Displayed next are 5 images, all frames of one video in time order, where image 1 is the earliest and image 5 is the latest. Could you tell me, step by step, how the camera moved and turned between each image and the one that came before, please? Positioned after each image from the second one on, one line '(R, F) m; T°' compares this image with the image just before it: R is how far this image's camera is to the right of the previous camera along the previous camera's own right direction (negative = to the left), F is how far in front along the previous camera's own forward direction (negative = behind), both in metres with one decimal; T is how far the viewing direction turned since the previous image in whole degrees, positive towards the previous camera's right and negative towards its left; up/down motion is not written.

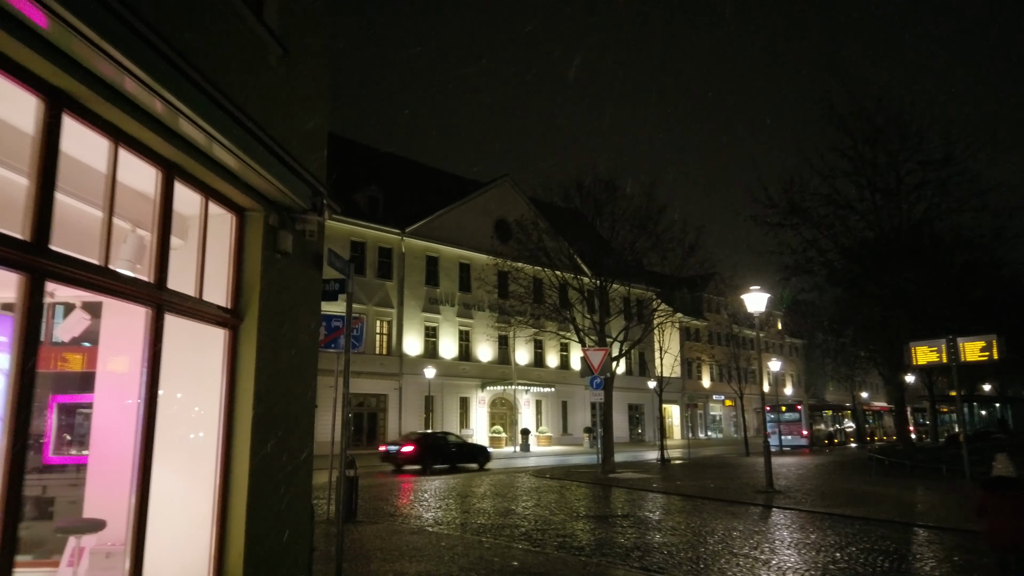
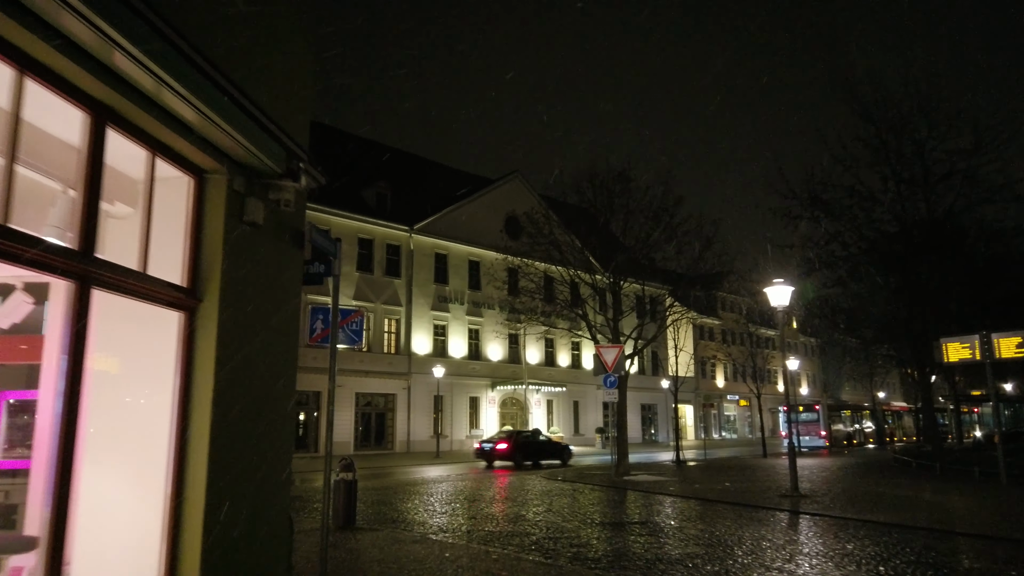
(0.0, +0.8) m; -1°
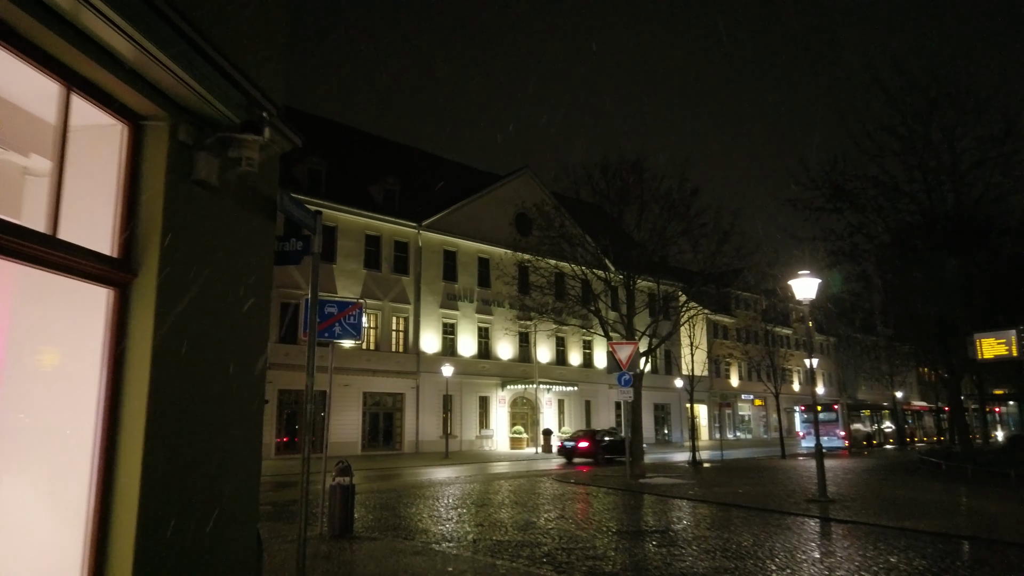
(0.0, +0.8) m; -1°
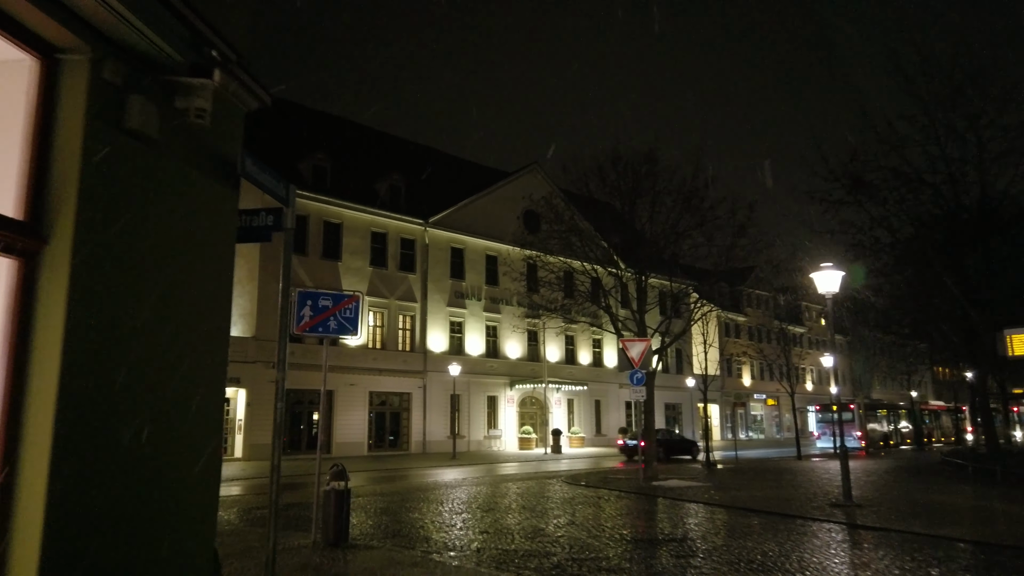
(0.0, +0.7) m; -1°
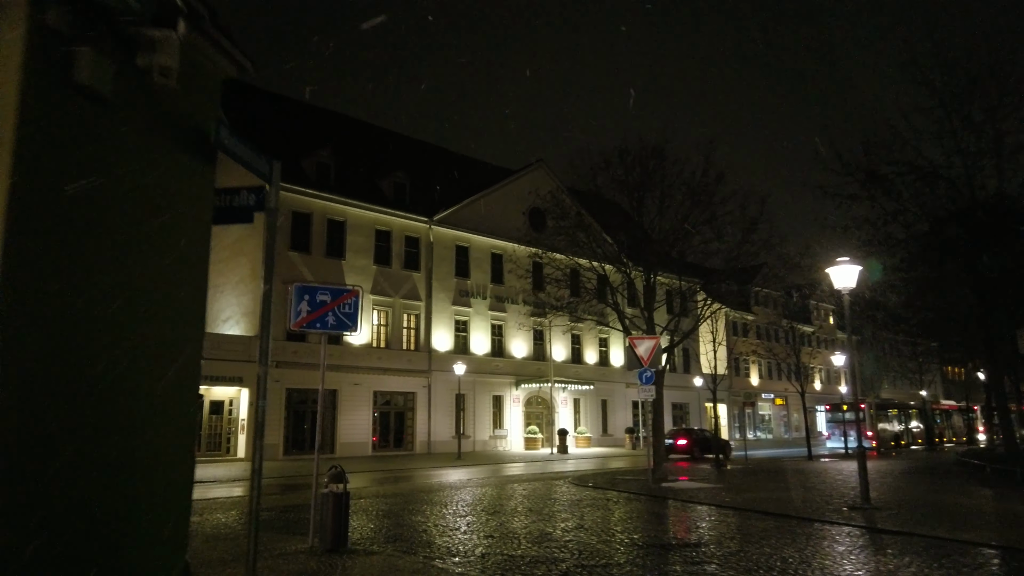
(0.0, +0.4) m; 0°
